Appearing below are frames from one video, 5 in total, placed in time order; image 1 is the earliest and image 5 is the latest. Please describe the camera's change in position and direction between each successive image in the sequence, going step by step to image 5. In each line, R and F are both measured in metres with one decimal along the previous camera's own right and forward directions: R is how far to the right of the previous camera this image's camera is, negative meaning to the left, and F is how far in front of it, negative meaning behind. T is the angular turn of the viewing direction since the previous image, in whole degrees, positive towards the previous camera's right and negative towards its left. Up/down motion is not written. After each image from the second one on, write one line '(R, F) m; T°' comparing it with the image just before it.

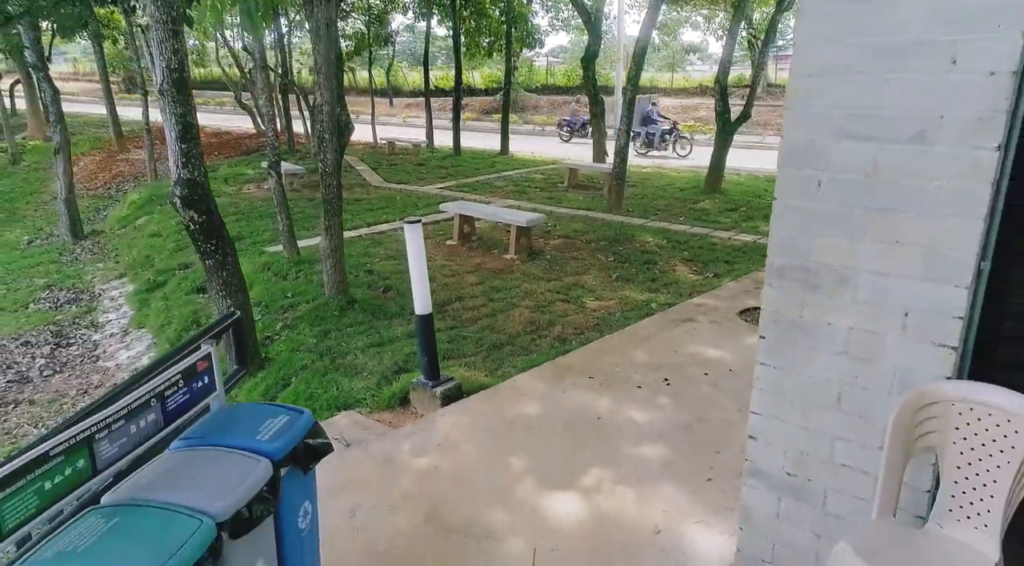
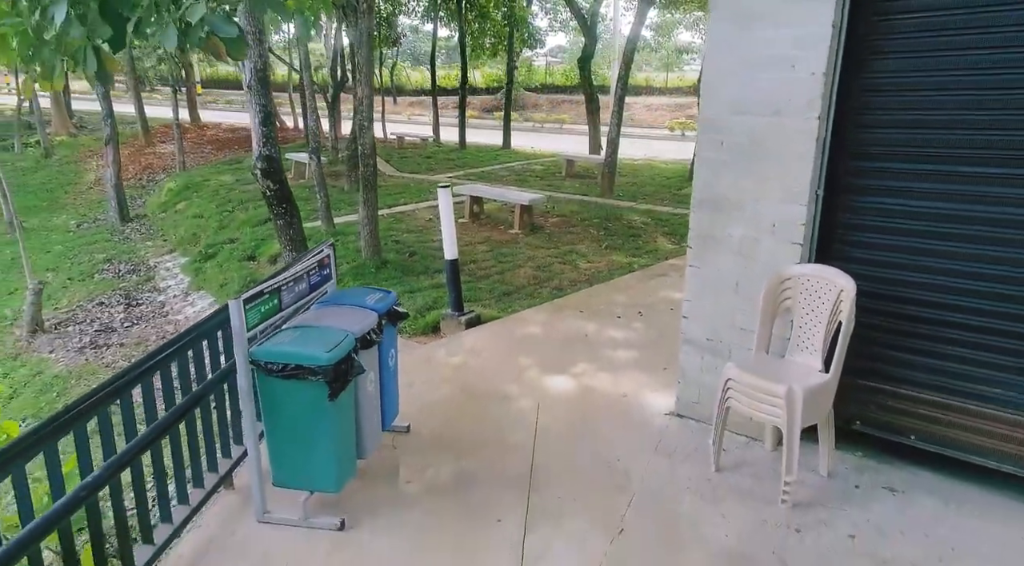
(-0.1, -1.1) m; 0°
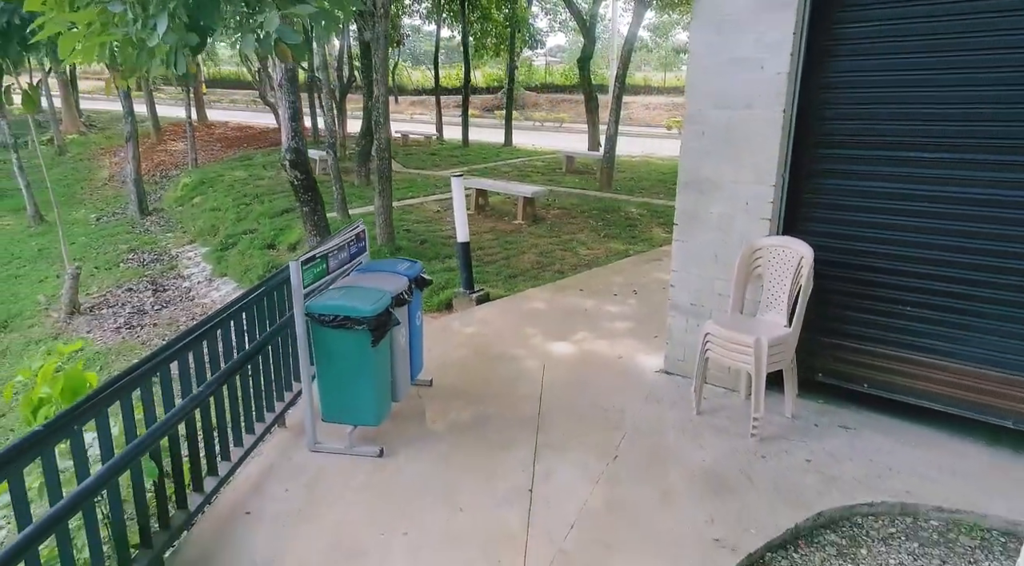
(-0.1, -0.5) m; 0°
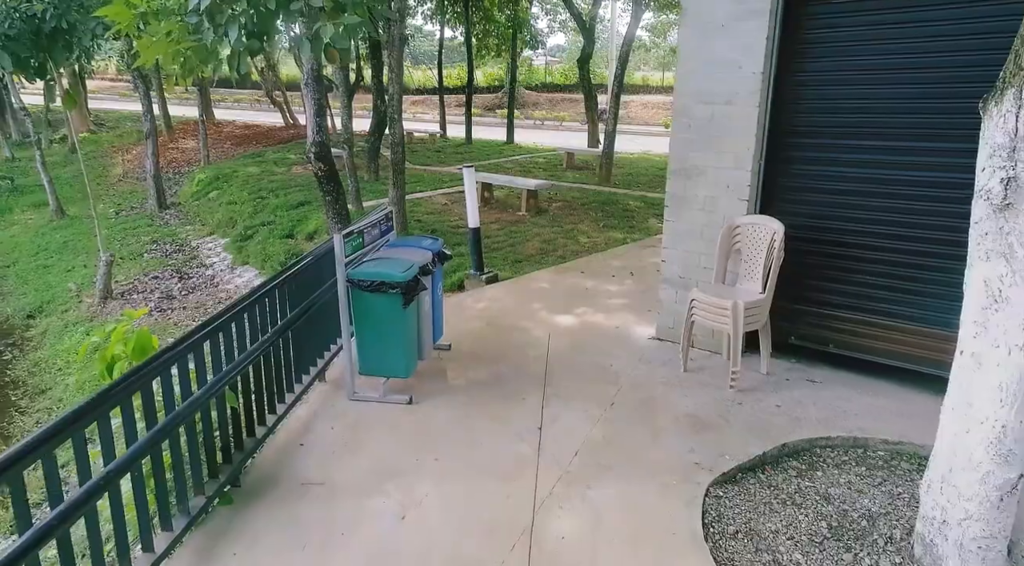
(-0.1, -0.5) m; 0°
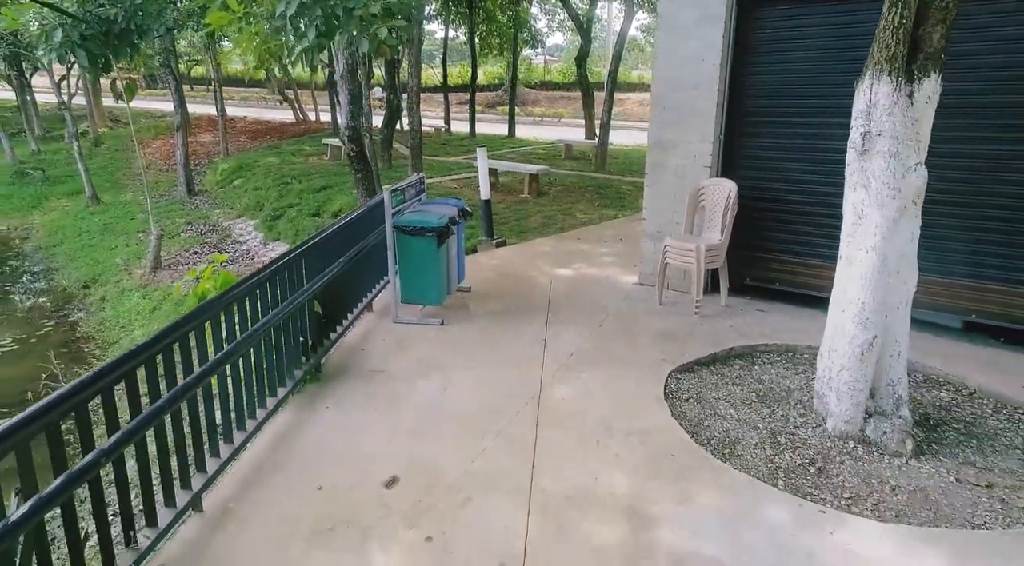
(-0.1, -1.0) m; 0°
